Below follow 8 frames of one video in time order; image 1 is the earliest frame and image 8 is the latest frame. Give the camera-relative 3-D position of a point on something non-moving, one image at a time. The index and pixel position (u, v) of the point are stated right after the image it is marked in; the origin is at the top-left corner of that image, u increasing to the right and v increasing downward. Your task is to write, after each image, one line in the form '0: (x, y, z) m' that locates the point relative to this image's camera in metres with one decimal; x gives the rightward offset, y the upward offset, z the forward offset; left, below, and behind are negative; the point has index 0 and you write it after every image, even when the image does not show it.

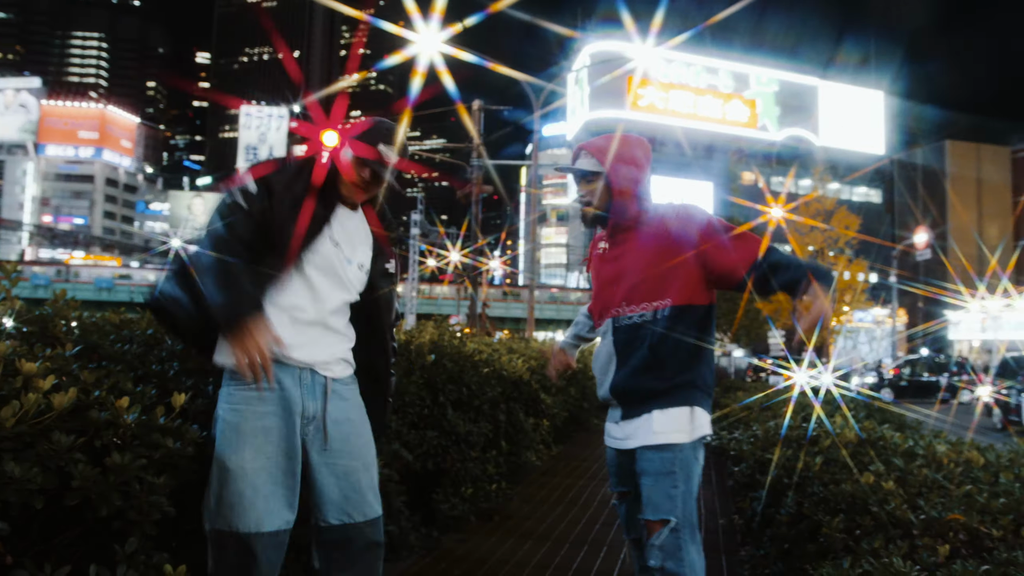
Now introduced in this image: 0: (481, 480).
0: (-0.2, -1.2, +7.6) m
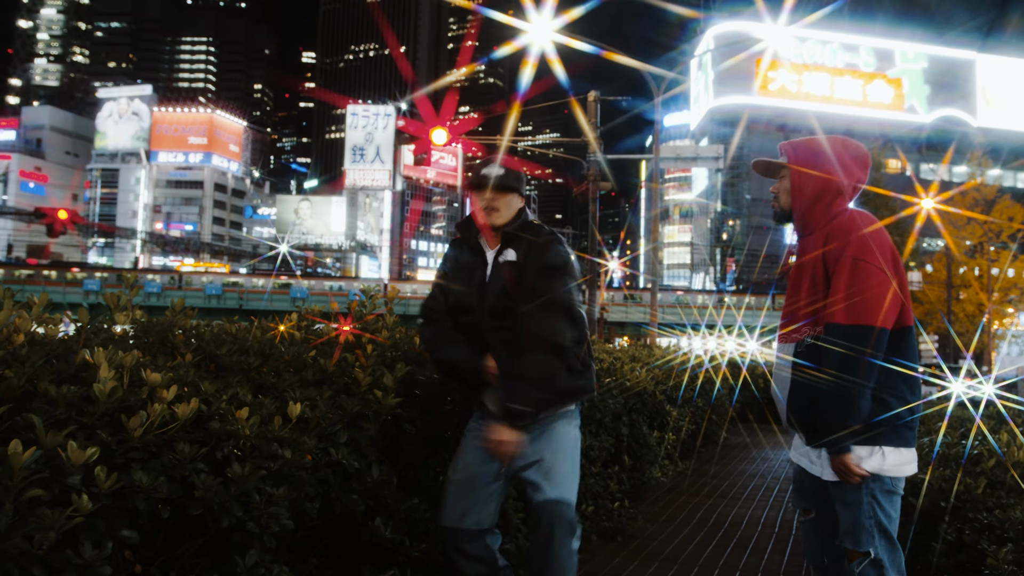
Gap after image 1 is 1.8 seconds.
0: (+0.5, -1.2, +7.0) m
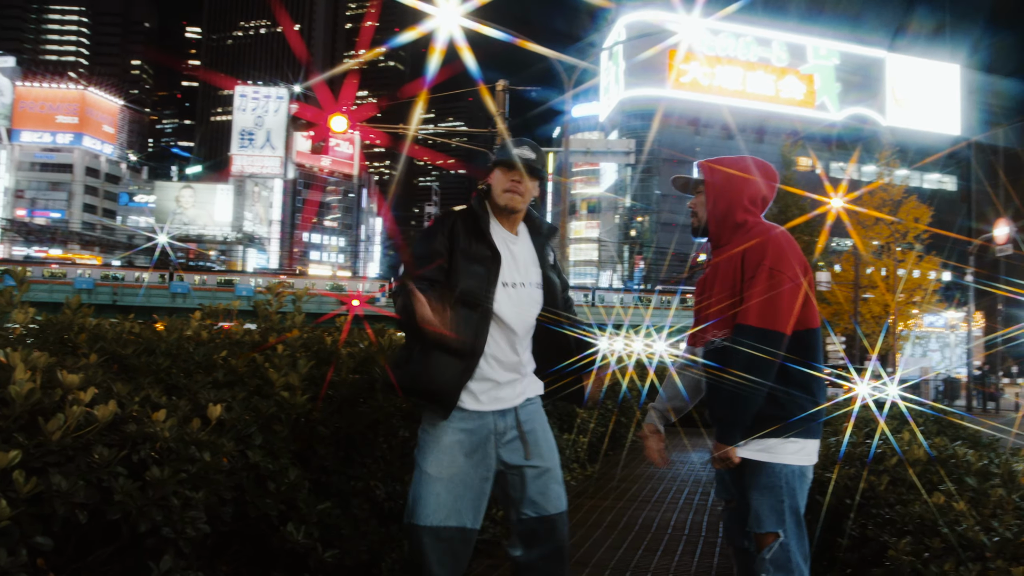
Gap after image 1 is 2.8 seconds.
0: (0.0, -1.2, +6.7) m
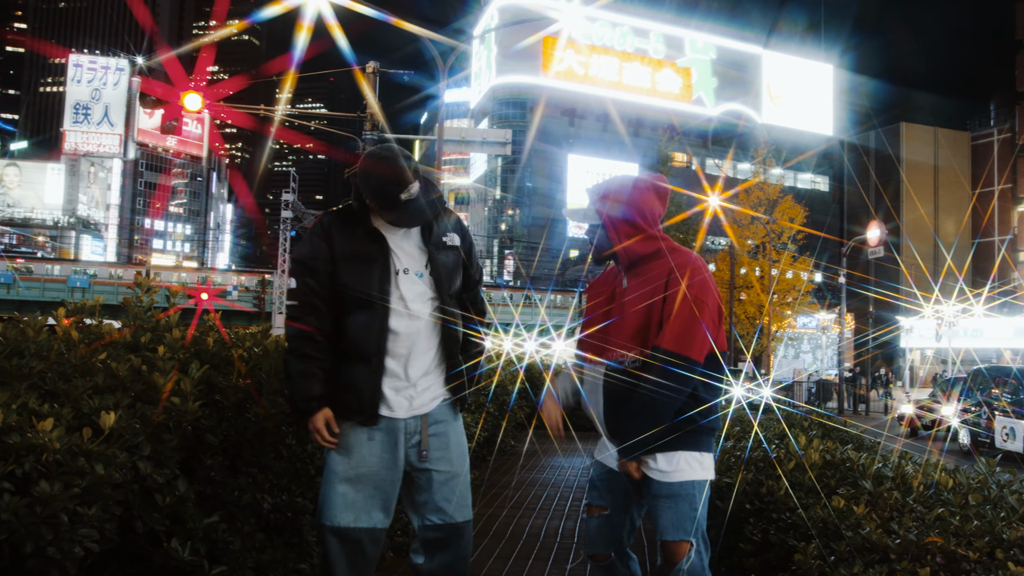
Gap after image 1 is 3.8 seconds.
0: (-0.7, -1.2, +6.2) m
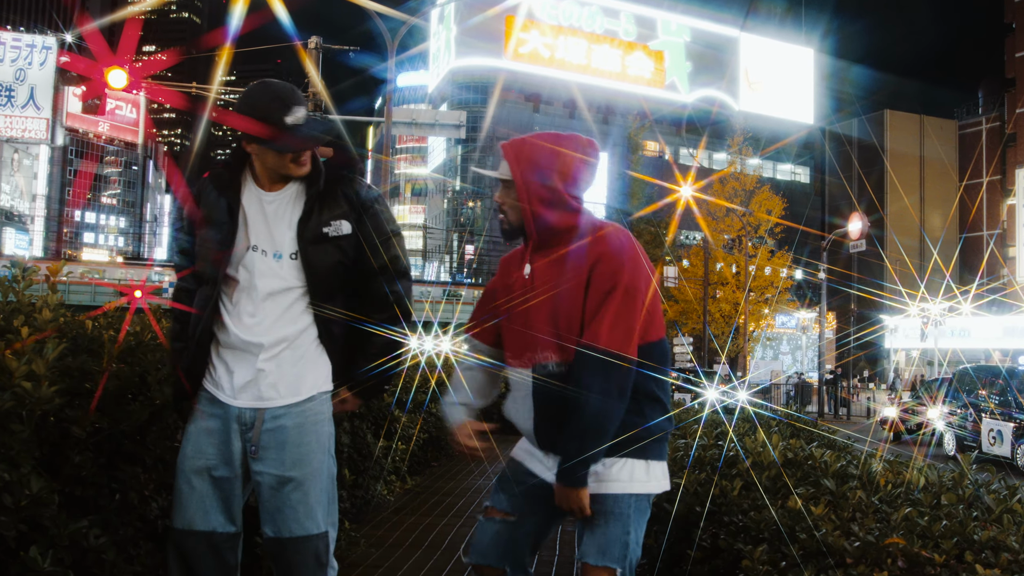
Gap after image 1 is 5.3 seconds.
0: (-0.9, -1.2, +5.7) m
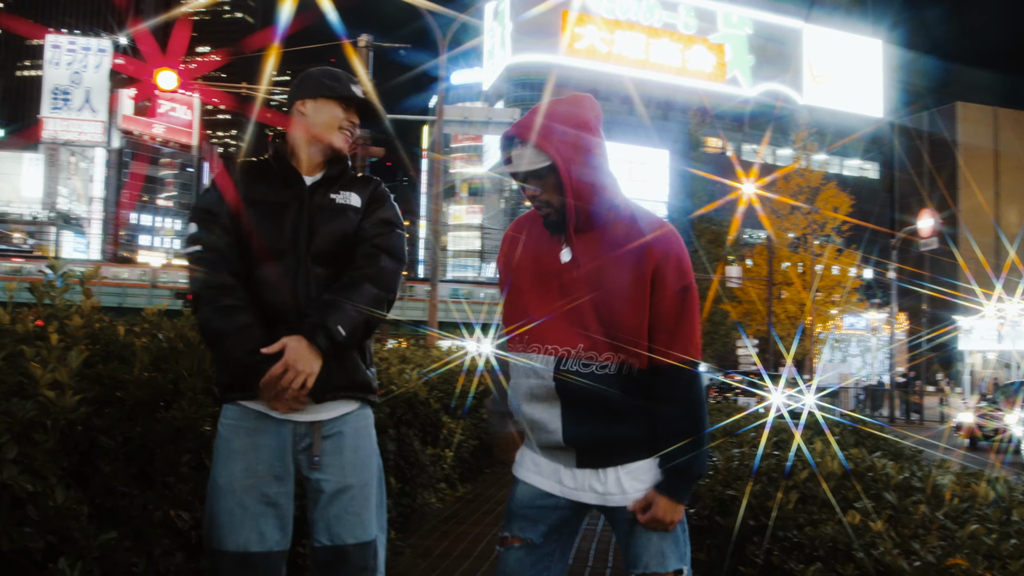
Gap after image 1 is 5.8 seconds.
0: (-0.6, -1.2, +5.6) m
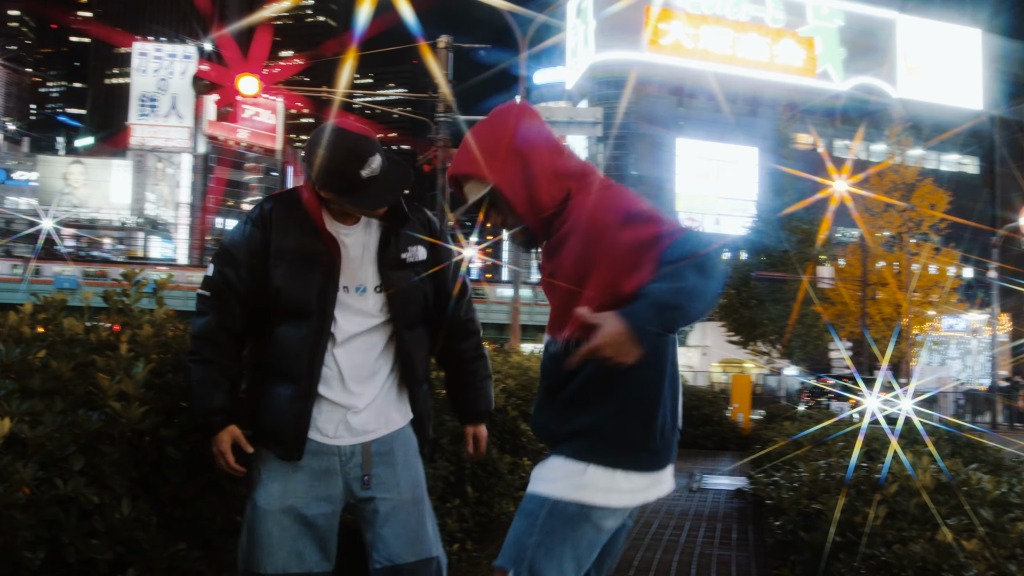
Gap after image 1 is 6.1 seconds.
0: (-0.2, -1.2, +5.6) m
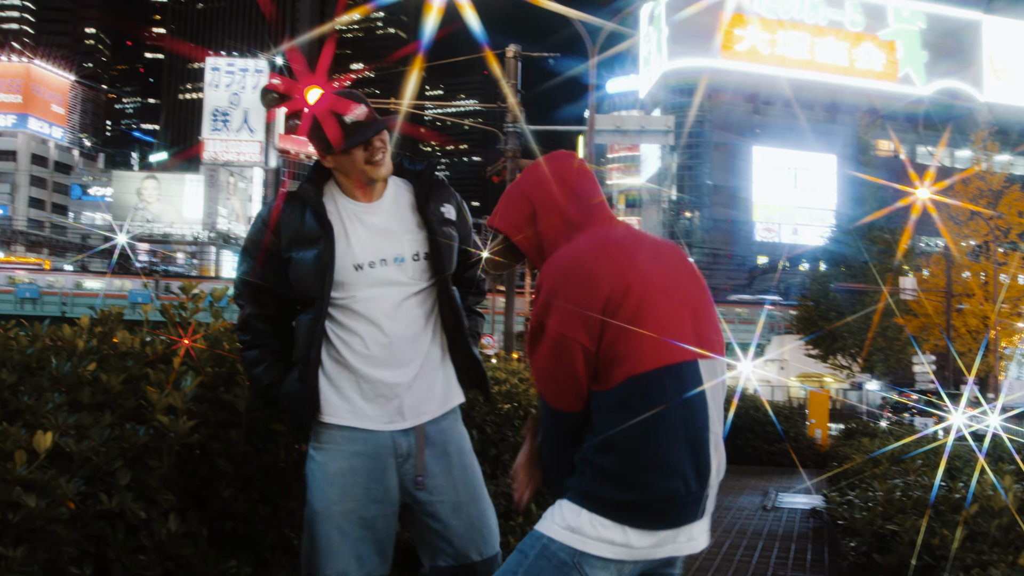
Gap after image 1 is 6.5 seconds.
0: (+0.1, -1.2, +5.5) m
